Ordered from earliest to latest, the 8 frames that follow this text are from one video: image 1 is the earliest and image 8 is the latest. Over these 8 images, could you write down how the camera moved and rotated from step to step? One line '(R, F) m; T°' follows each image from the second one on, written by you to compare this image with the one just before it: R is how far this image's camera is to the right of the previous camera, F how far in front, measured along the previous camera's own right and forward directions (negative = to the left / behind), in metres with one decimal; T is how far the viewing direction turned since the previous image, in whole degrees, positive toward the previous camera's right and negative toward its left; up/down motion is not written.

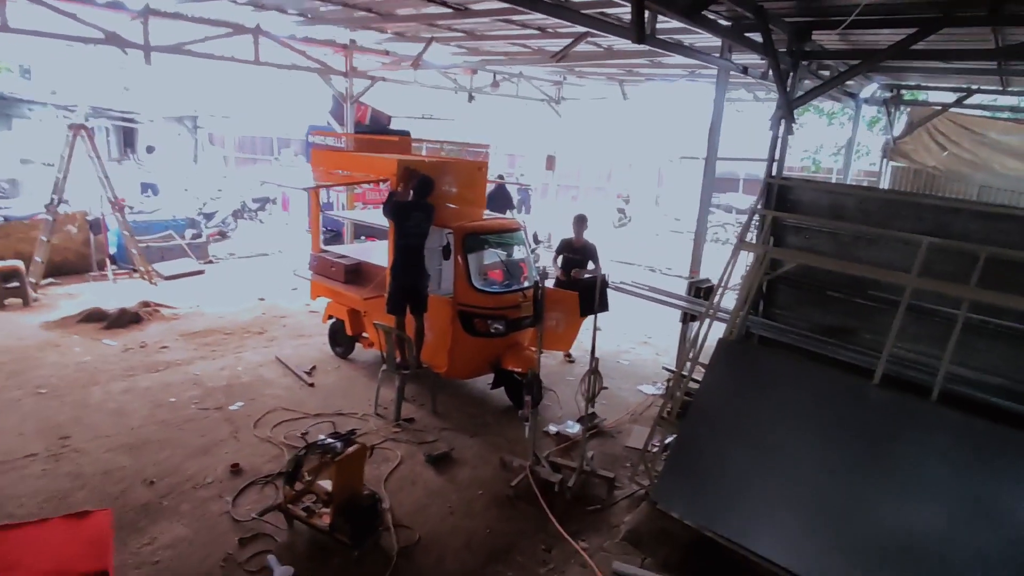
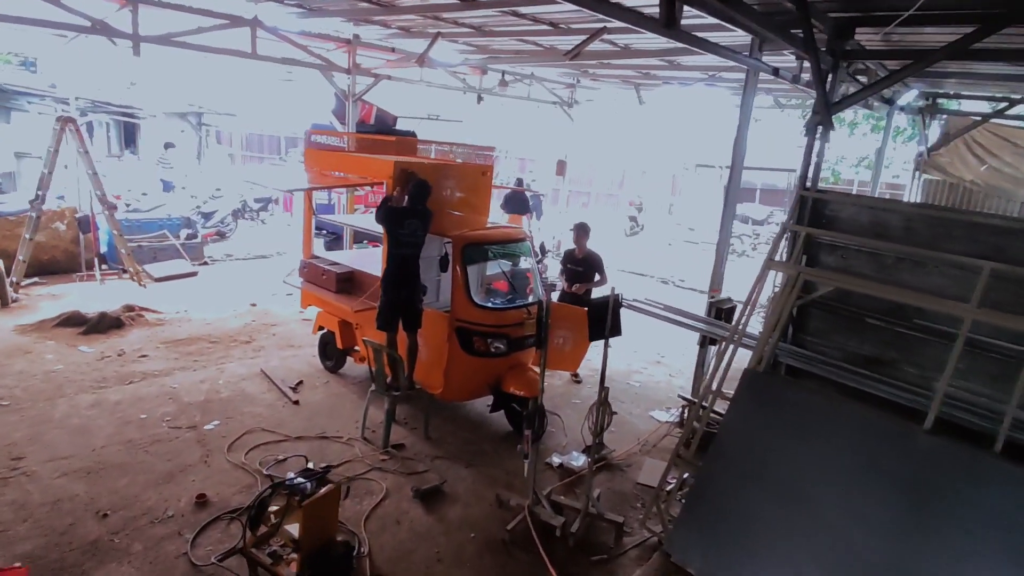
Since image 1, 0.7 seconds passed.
(+0.1, +0.5) m; -1°
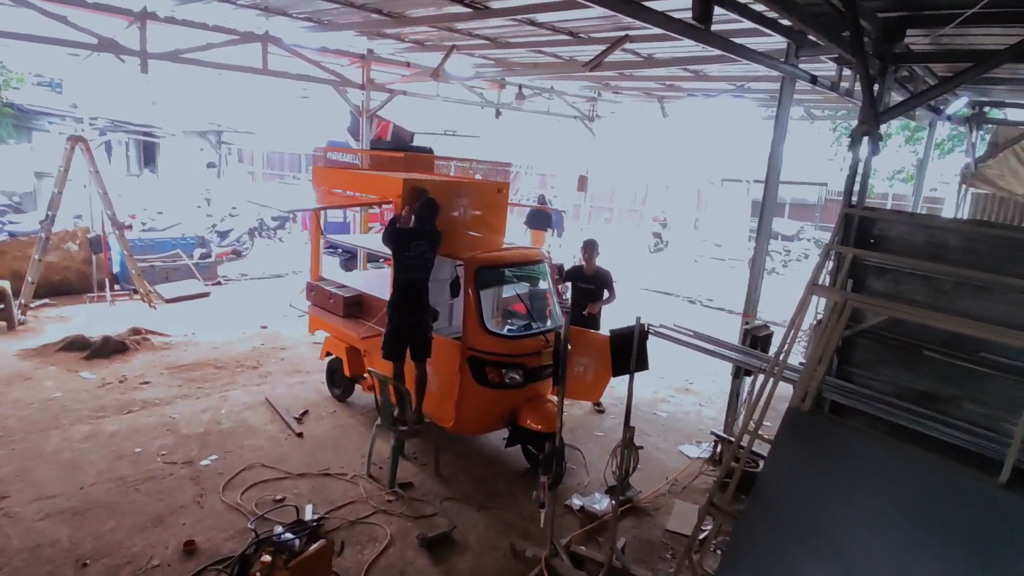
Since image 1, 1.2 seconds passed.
(0.0, +0.4) m; -2°
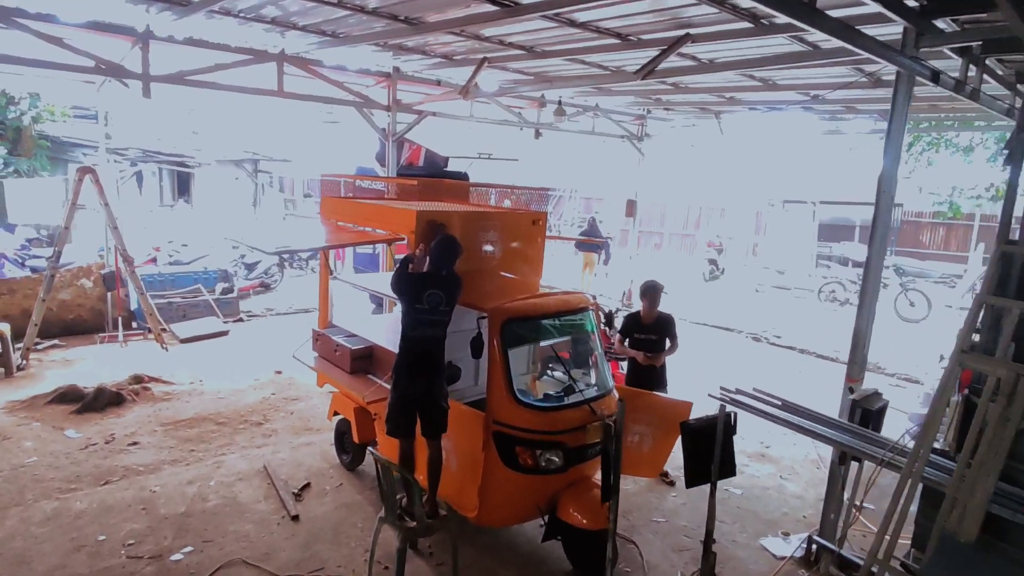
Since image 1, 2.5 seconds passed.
(+0.1, +0.9) m; -4°
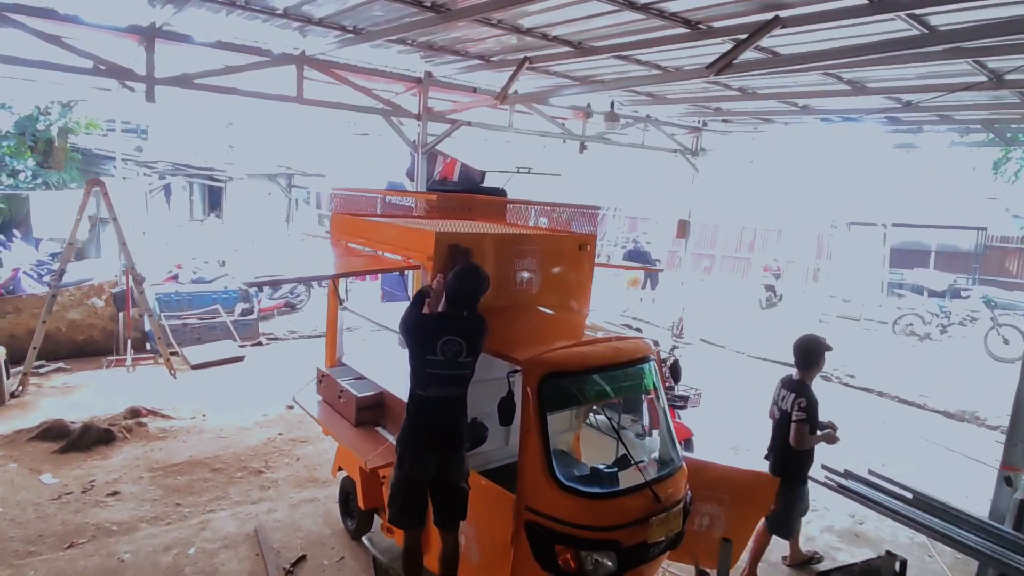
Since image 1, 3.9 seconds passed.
(0.0, +0.9) m; -4°
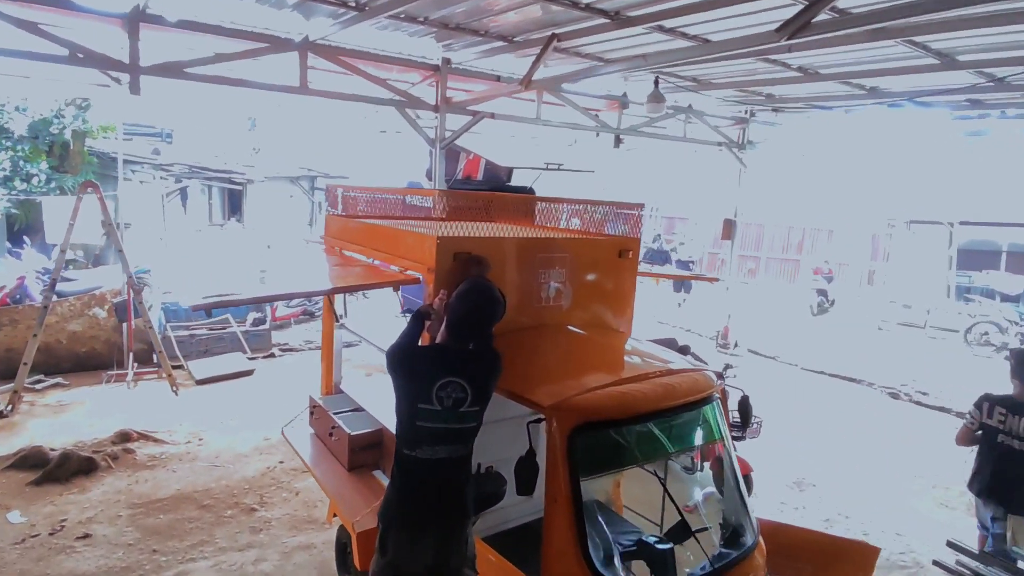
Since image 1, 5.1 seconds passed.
(0.0, +0.7) m; -3°
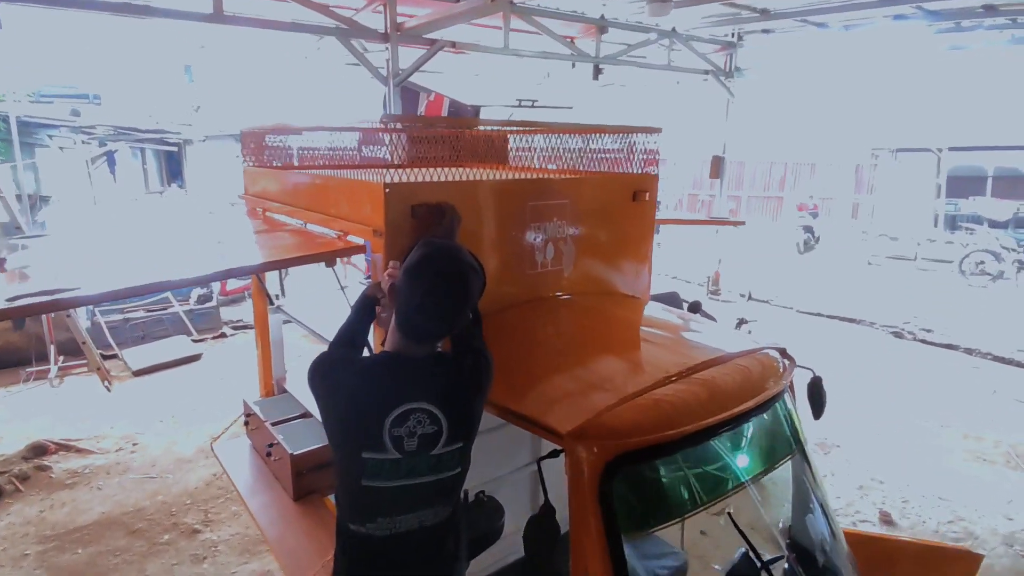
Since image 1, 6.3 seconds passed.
(0.0, +0.8) m; +2°
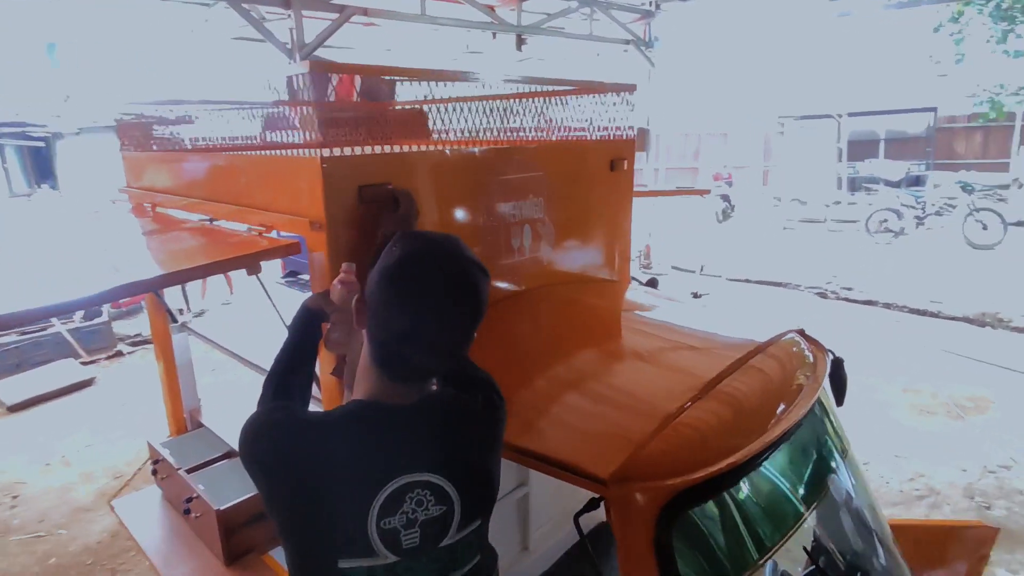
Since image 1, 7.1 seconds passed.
(-0.2, +0.4) m; +8°
